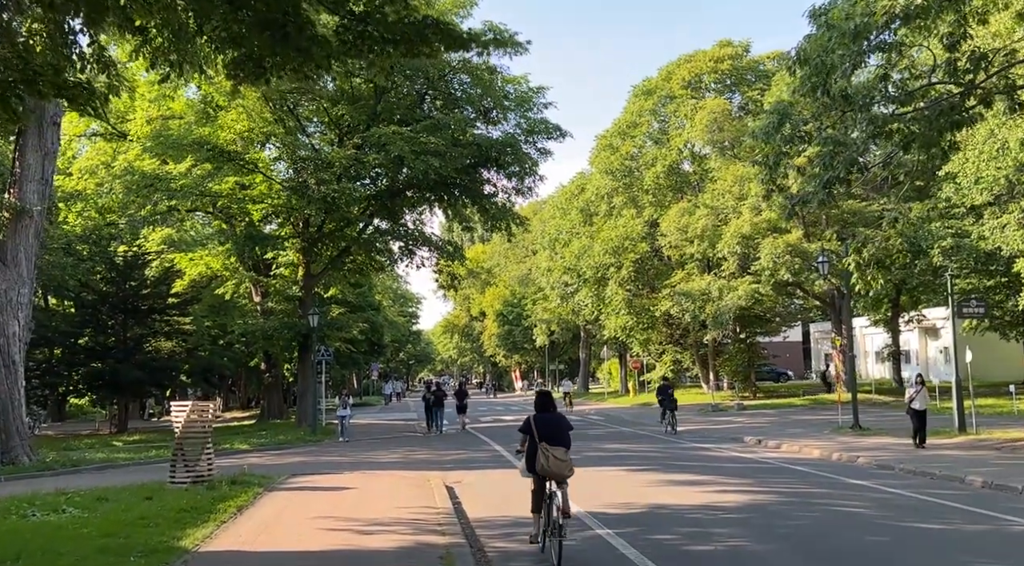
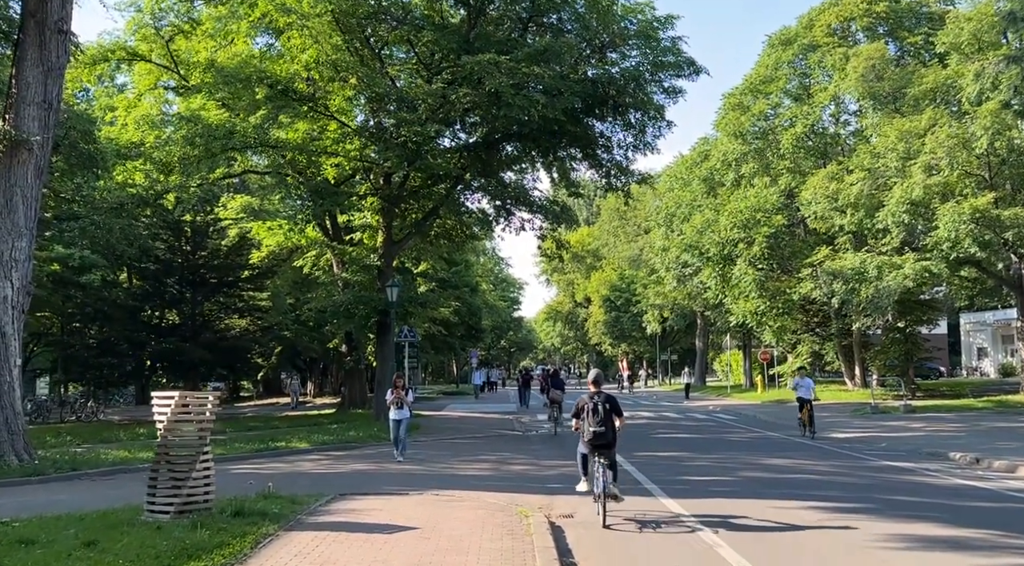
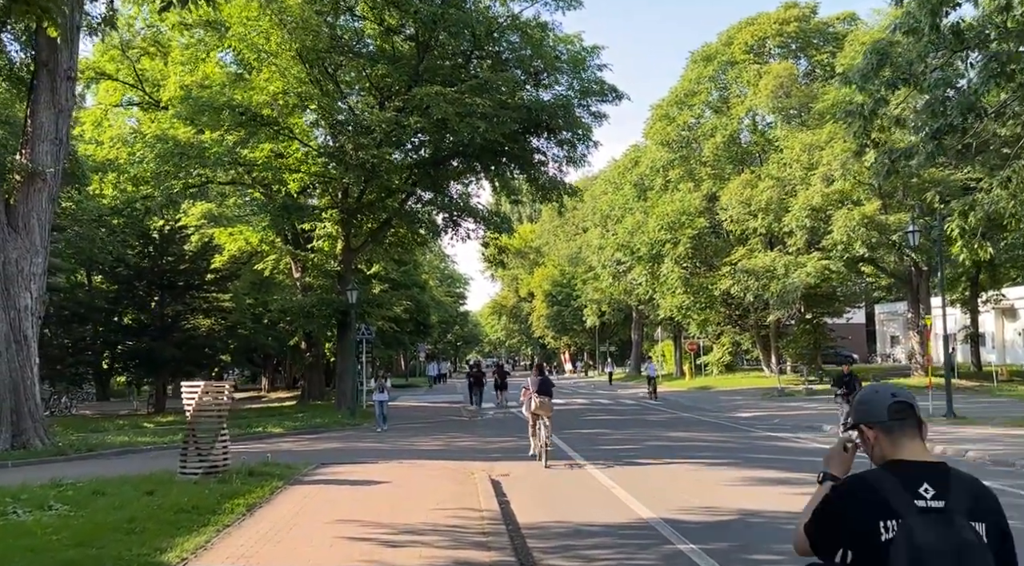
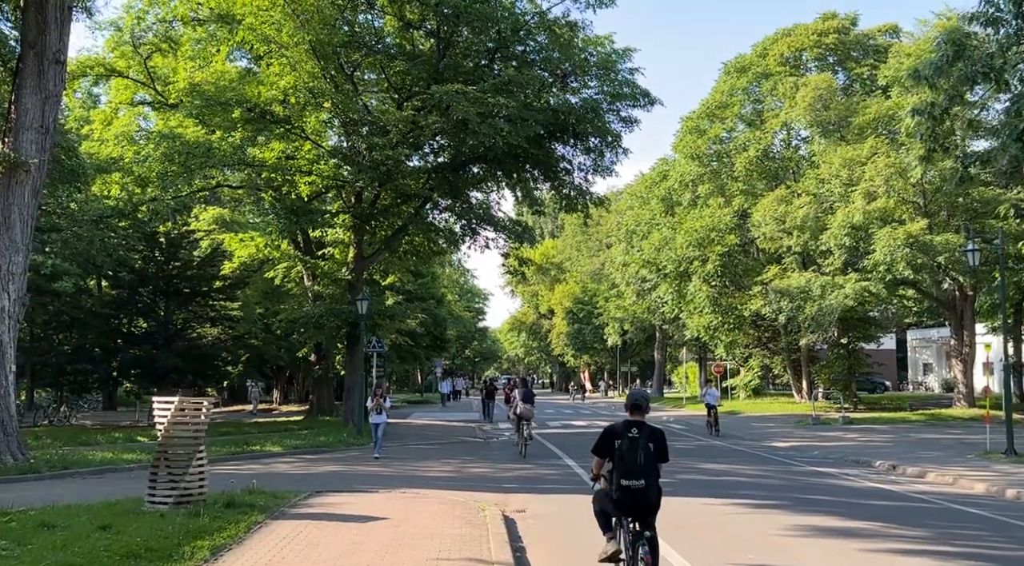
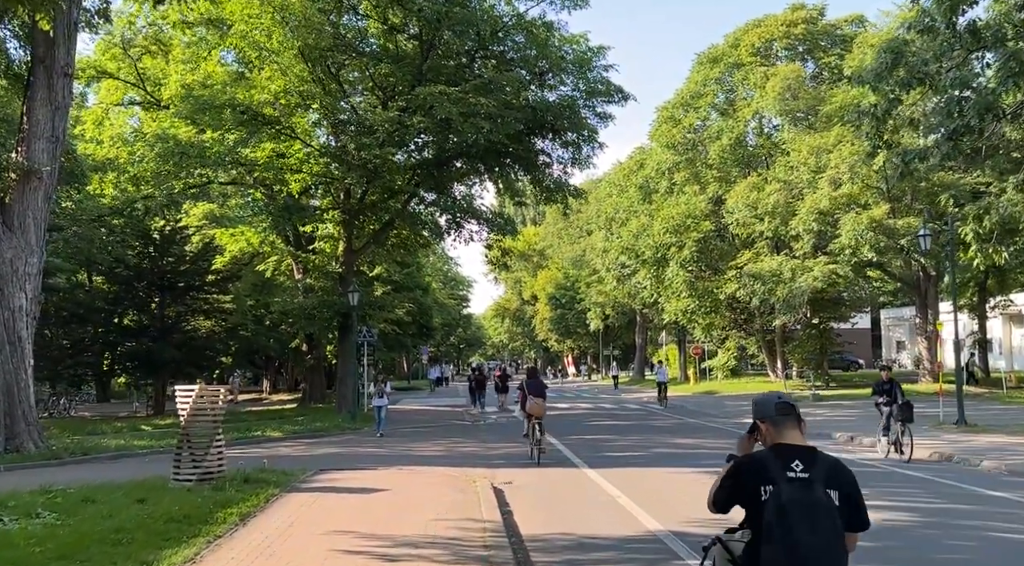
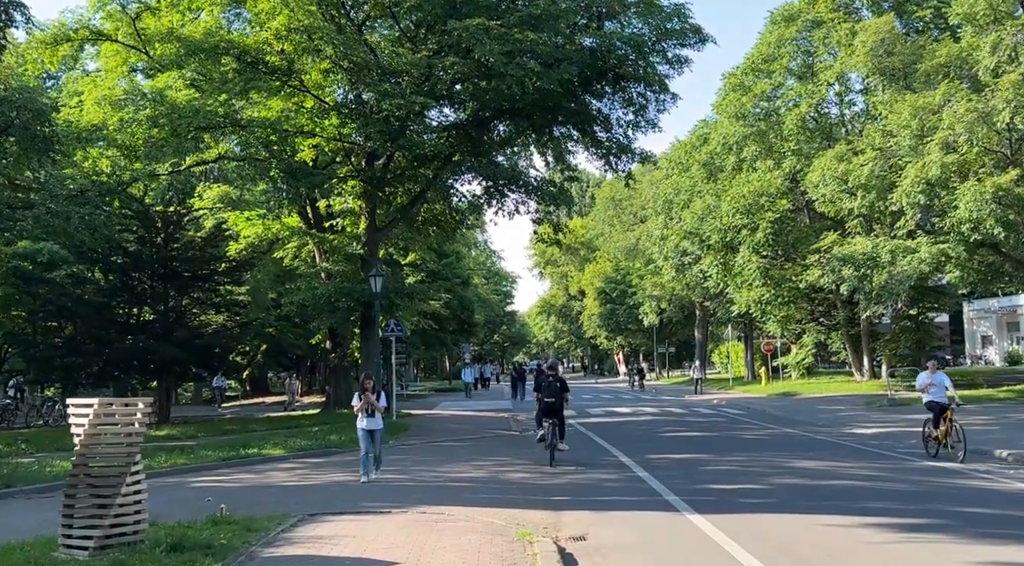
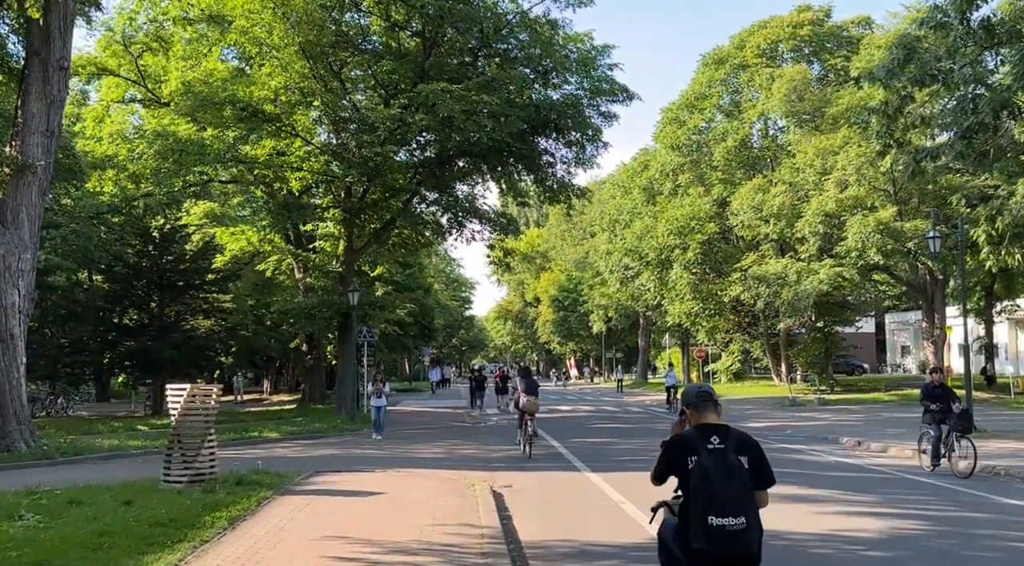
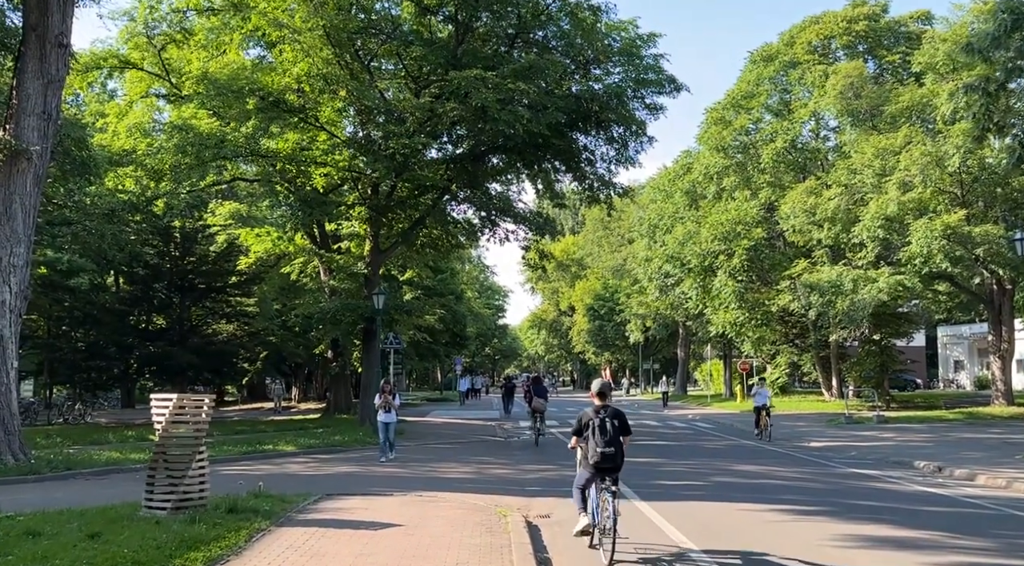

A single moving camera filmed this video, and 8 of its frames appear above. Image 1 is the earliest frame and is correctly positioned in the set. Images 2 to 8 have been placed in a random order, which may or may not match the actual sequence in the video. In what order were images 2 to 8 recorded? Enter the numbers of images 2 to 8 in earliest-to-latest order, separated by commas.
3, 5, 7, 4, 8, 2, 6
